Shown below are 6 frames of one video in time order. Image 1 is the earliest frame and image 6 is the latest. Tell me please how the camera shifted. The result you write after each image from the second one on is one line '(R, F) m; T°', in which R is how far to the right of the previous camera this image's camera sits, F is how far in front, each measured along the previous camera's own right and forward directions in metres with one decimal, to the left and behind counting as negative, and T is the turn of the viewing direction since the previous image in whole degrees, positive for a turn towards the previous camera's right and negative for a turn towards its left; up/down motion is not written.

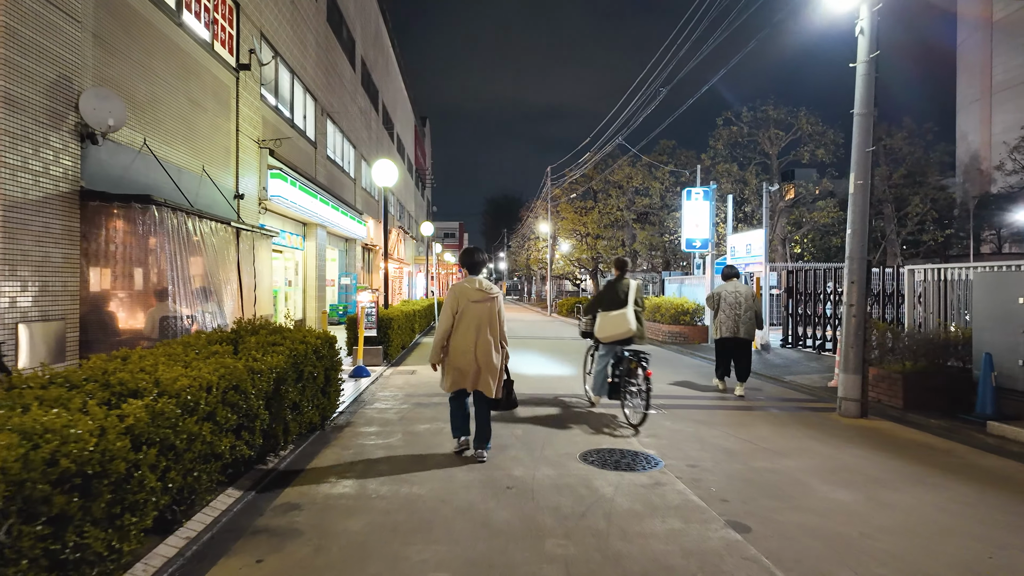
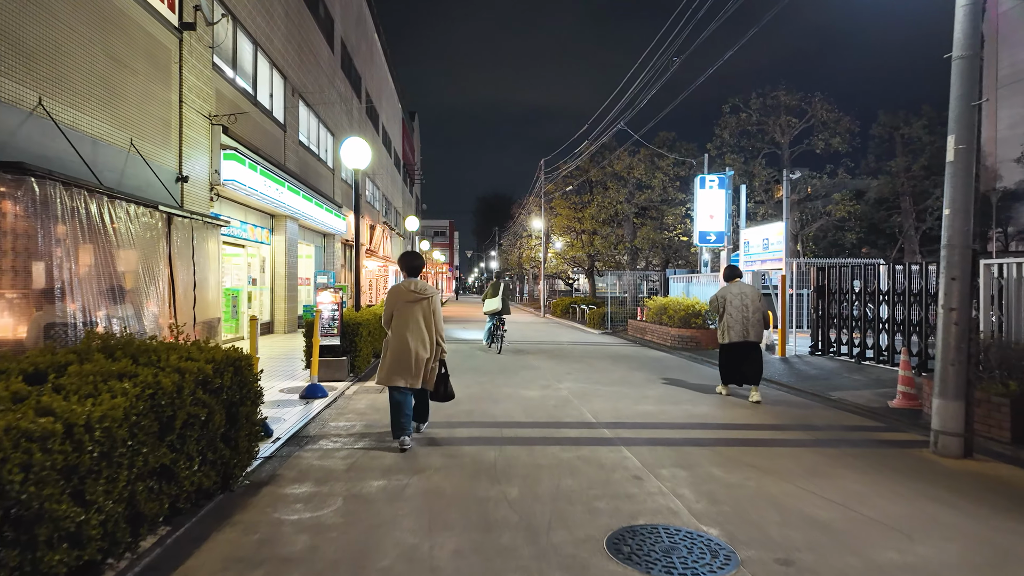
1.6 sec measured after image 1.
(0.0, +1.8) m; +1°
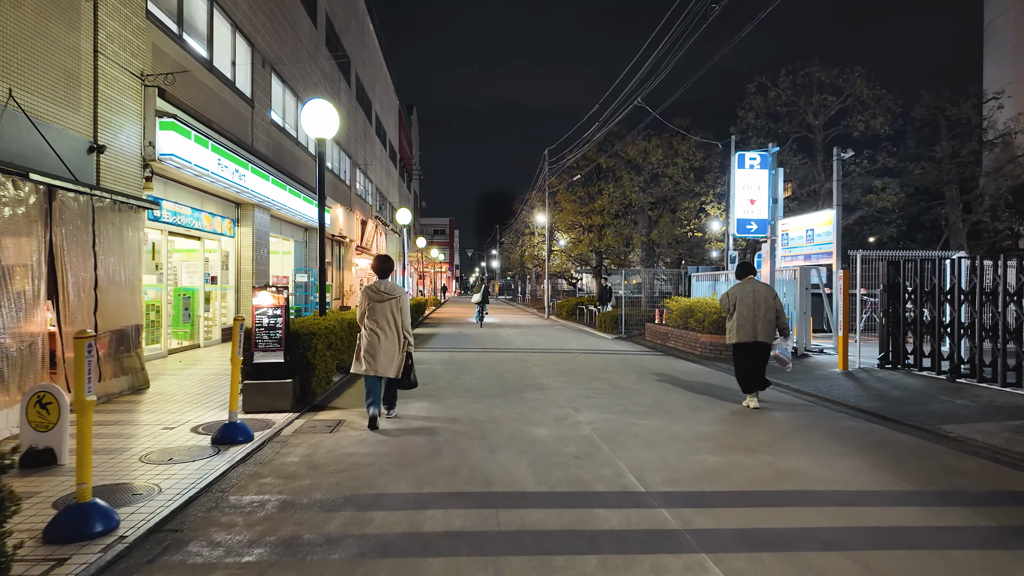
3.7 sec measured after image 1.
(0.0, +2.3) m; 0°
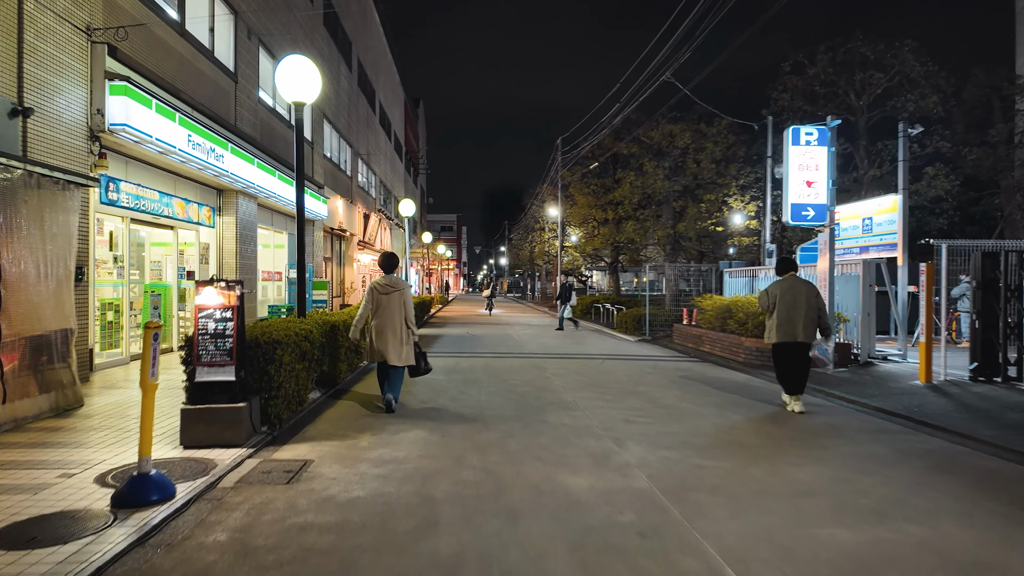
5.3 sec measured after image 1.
(-0.1, +1.6) m; -1°
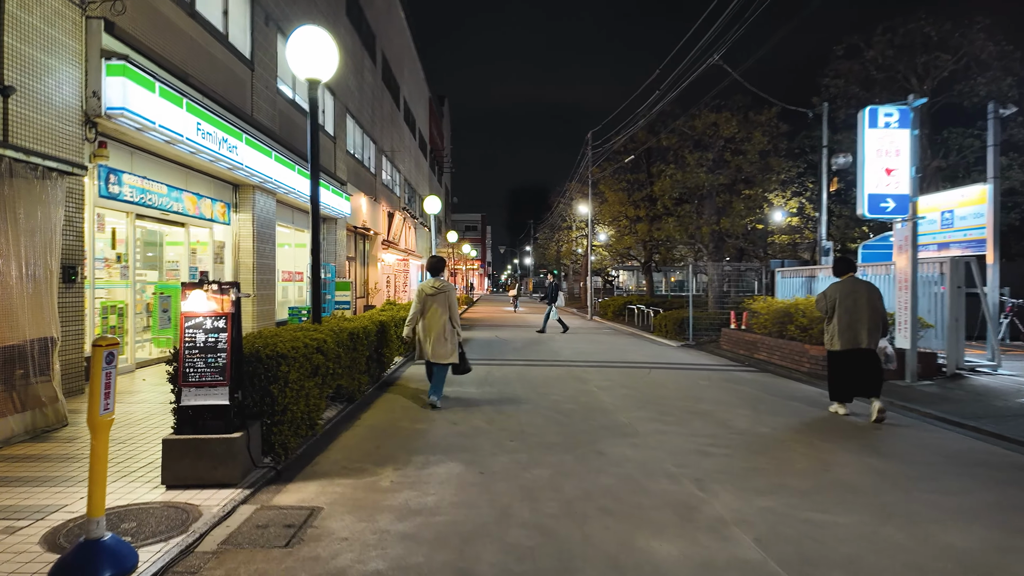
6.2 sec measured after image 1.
(-0.2, +1.0) m; -2°
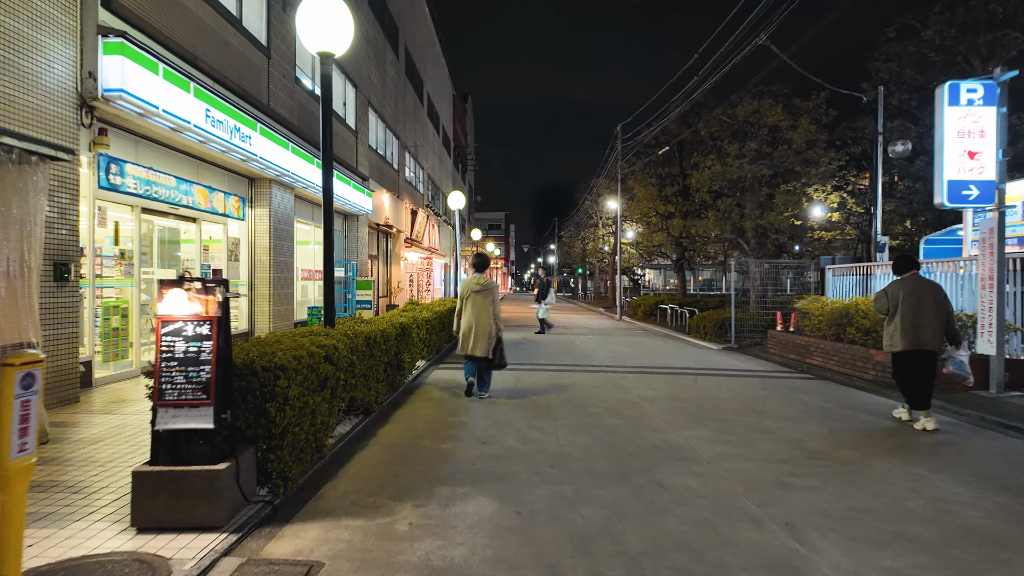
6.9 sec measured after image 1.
(-0.1, +0.8) m; -2°
